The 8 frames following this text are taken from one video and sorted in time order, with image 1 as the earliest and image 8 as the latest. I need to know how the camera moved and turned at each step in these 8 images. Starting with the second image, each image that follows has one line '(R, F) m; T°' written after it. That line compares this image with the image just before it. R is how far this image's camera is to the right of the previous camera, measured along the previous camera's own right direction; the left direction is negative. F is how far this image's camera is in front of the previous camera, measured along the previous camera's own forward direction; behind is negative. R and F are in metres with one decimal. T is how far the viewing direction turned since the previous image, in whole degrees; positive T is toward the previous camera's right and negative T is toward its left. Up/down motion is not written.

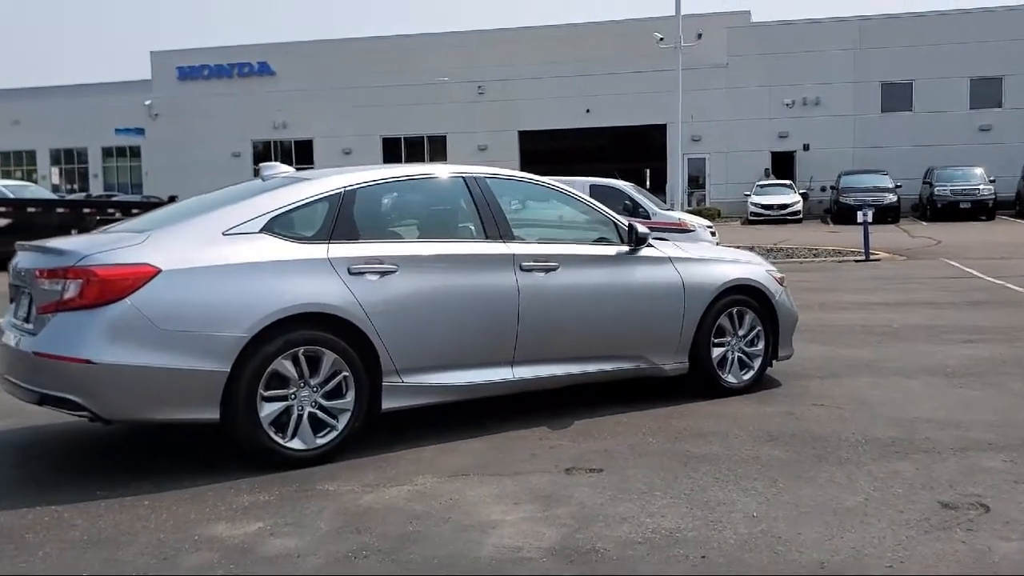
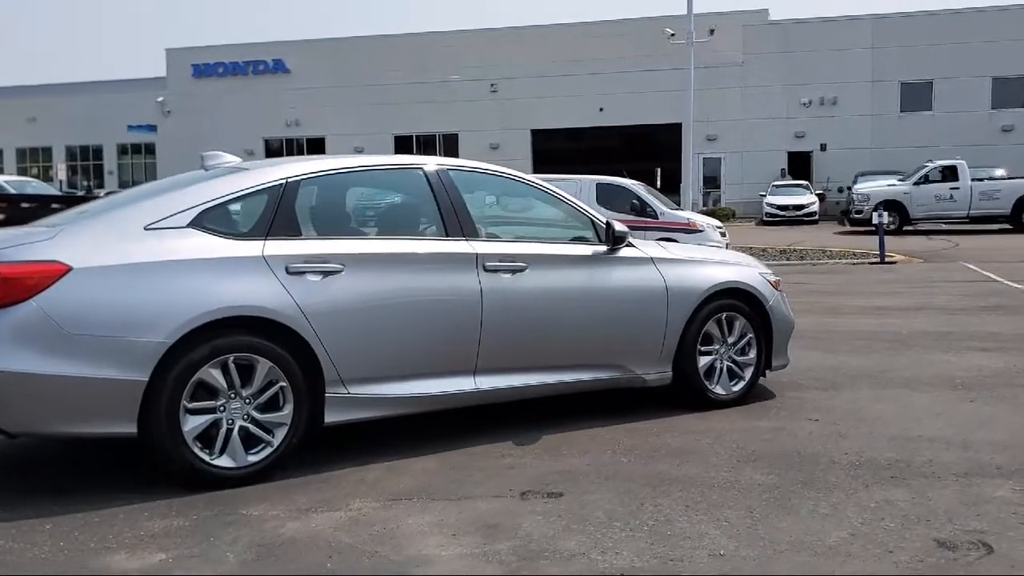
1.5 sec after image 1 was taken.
(+0.3, +0.5) m; -1°
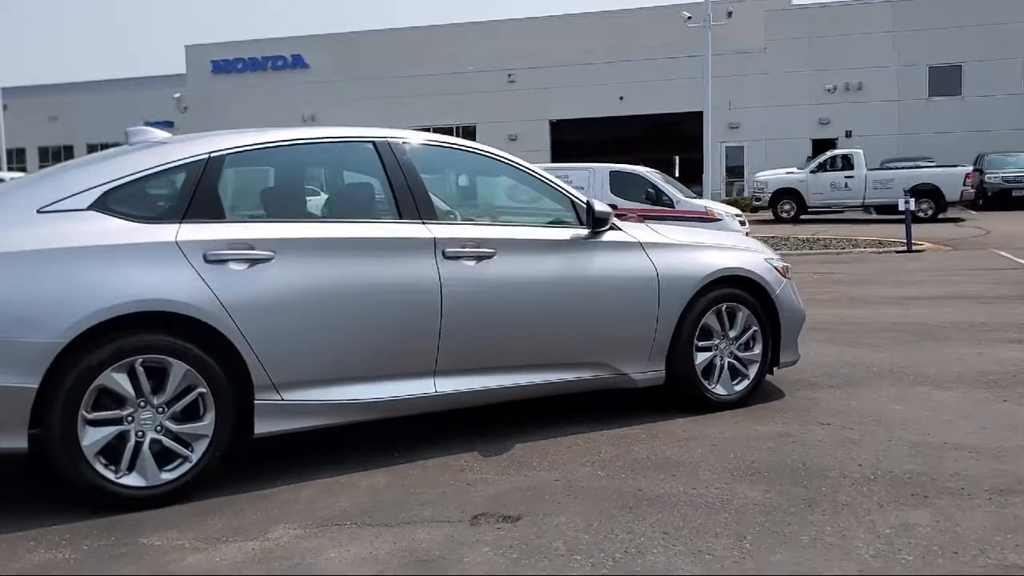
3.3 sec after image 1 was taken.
(+0.3, +0.7) m; -1°
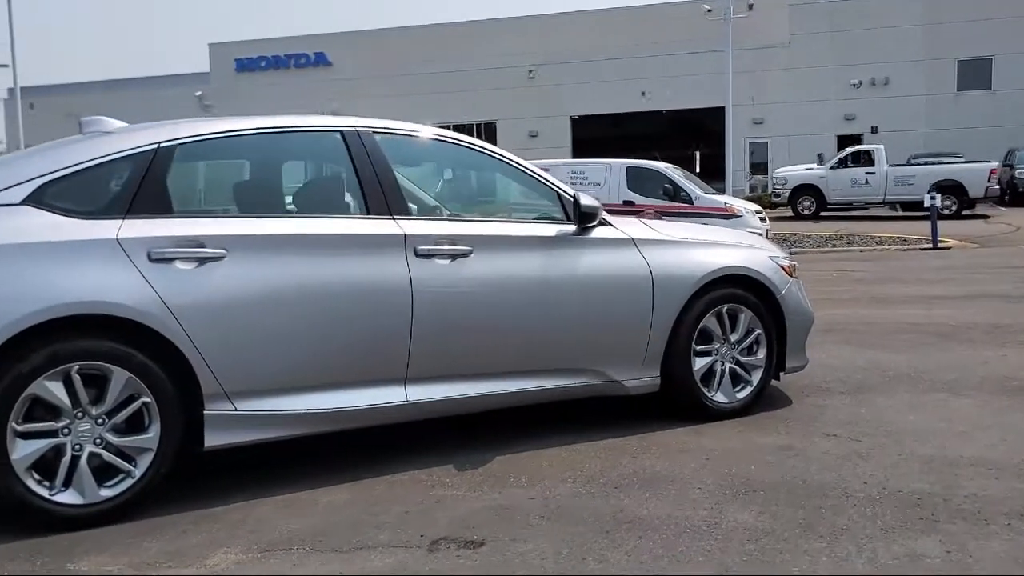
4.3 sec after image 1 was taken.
(+0.2, +0.4) m; -1°
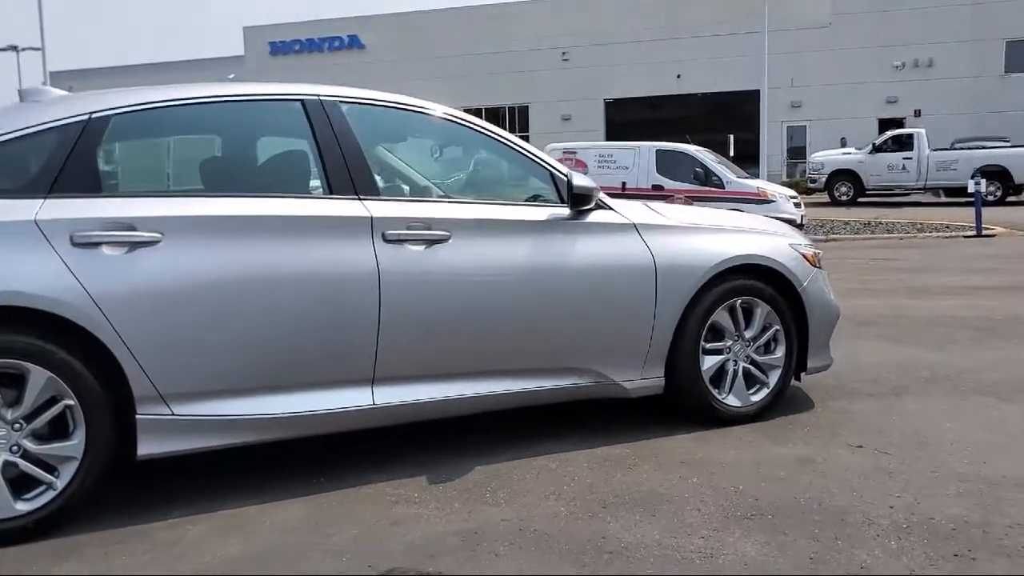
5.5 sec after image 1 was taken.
(+0.2, +0.5) m; -2°
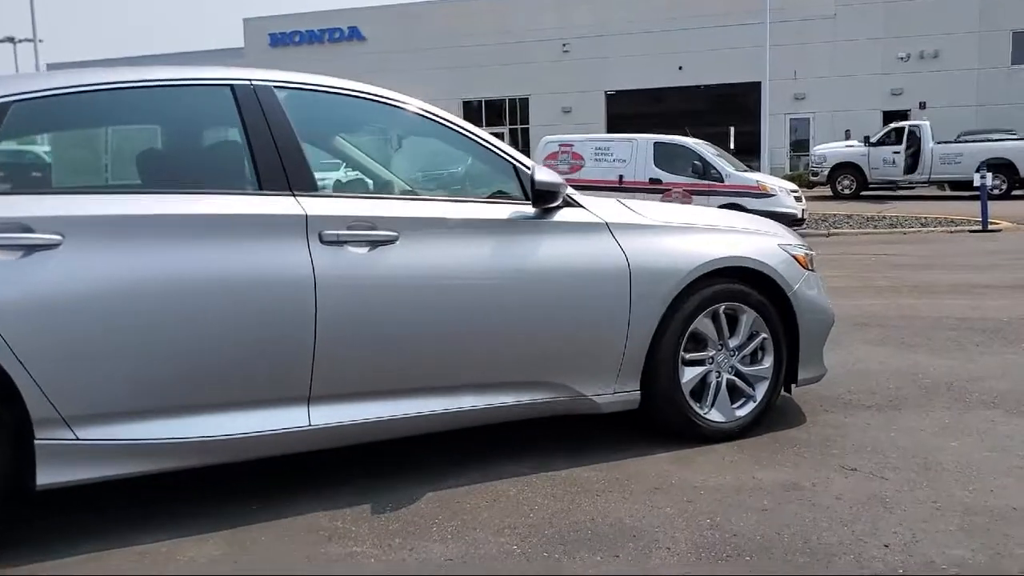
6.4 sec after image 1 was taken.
(+0.2, +0.4) m; 0°
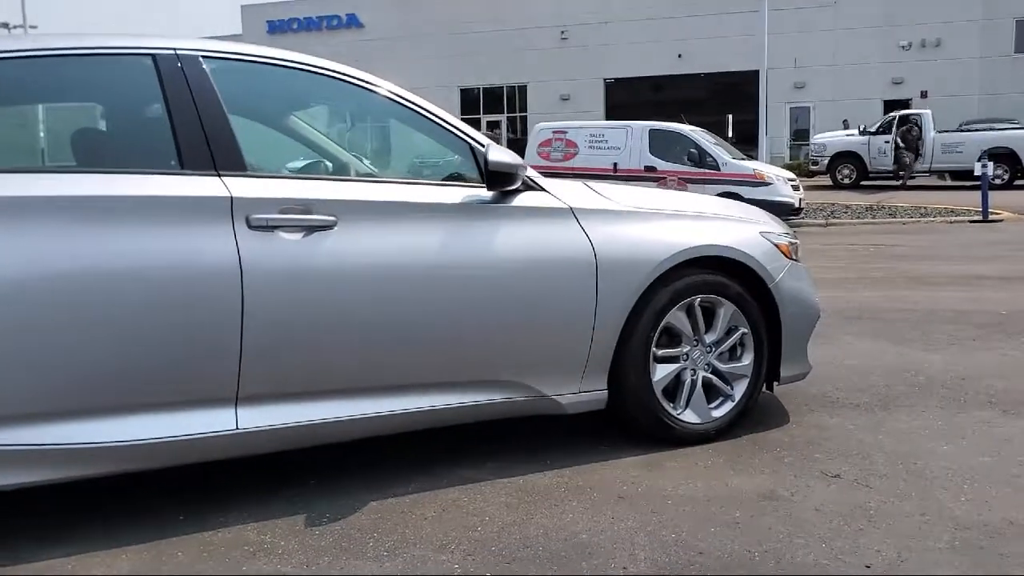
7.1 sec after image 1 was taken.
(+0.2, +0.3) m; 0°
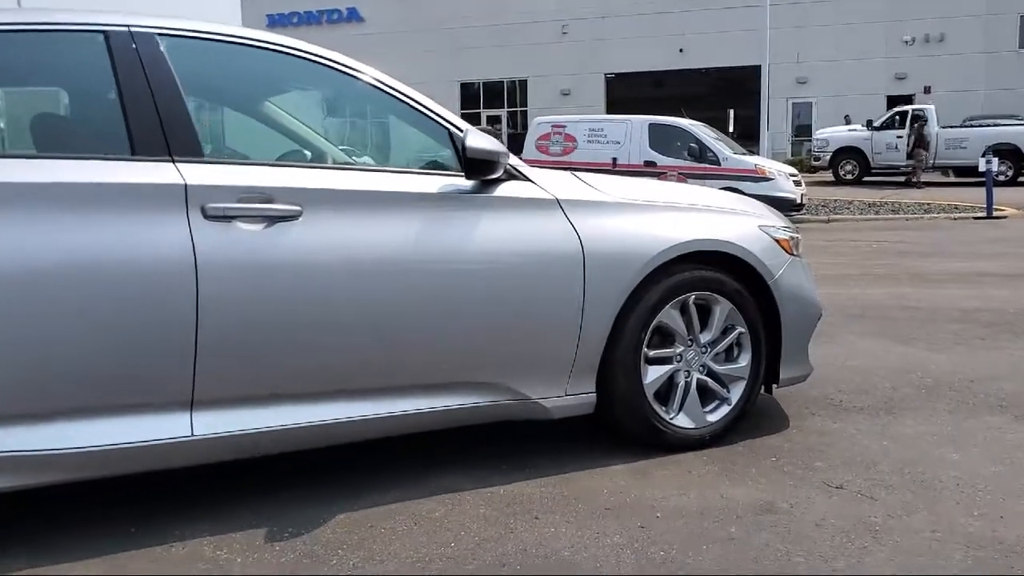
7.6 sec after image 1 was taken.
(+0.1, +0.3) m; 0°
